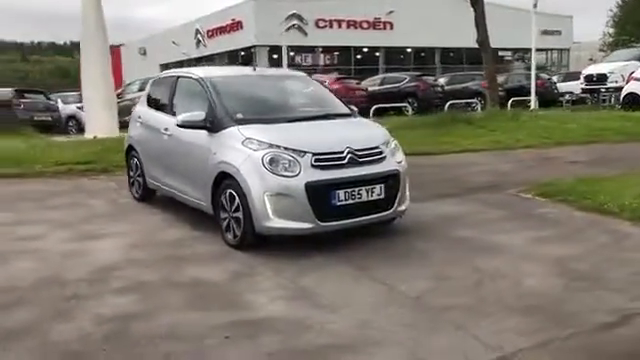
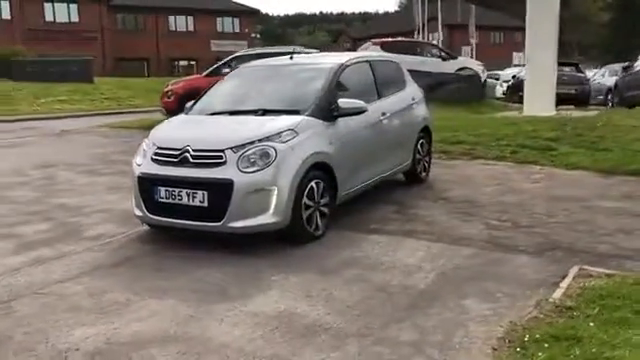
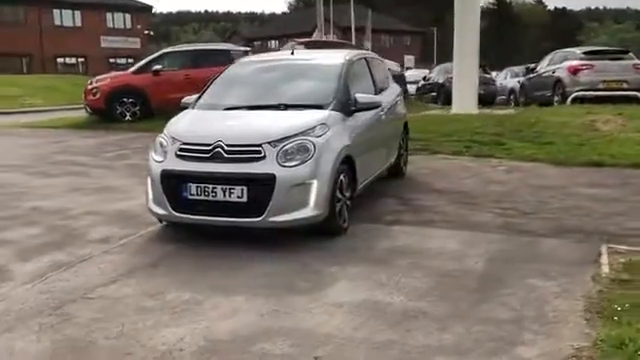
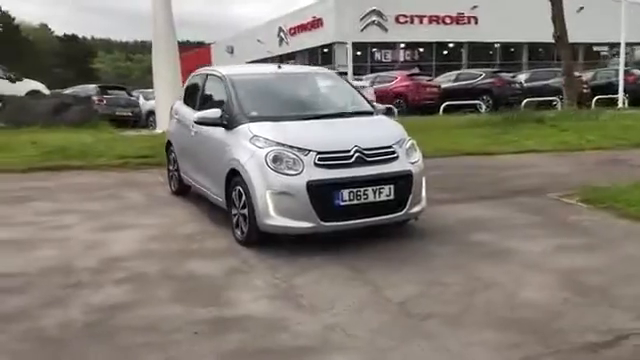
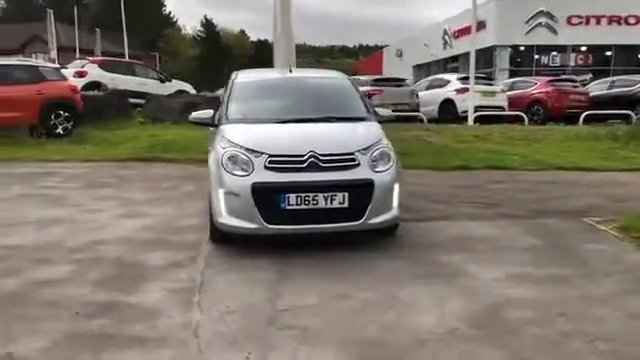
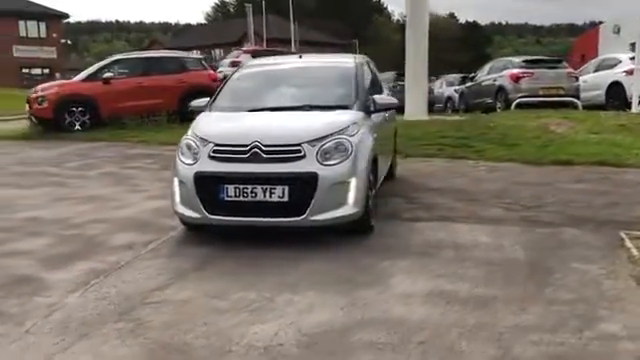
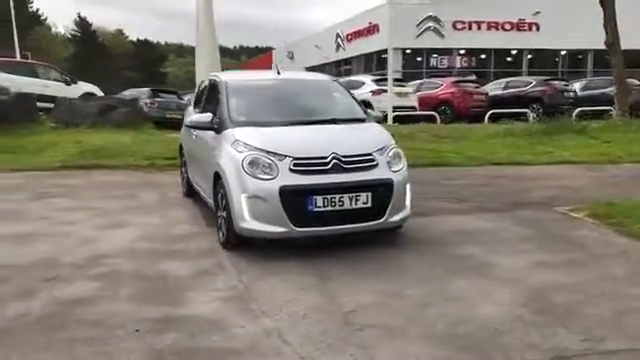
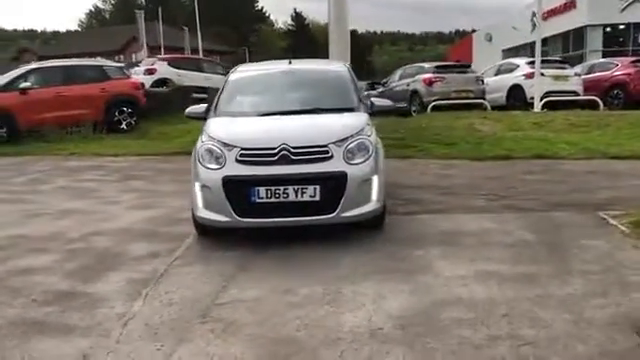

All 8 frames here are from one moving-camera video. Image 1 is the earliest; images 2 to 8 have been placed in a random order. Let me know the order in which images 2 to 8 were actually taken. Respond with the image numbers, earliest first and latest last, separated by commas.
4, 7, 5, 8, 6, 3, 2
